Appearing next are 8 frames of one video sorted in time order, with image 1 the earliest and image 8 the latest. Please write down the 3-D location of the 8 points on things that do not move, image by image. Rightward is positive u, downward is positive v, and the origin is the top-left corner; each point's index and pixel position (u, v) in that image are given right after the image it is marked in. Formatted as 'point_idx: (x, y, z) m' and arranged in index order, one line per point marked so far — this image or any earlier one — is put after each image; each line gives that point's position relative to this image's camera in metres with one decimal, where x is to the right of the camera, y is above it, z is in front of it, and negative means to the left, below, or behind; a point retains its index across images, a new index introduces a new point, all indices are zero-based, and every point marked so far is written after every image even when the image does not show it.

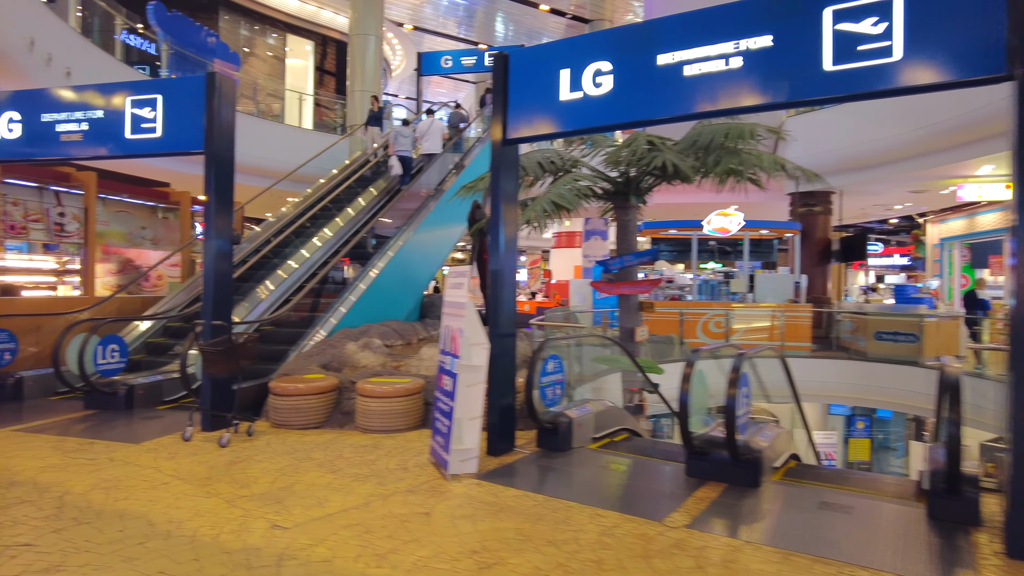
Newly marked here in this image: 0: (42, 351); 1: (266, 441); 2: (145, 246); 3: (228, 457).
0: (-4.8, -0.6, +6.8) m
1: (-1.8, -1.1, +4.9) m
2: (-4.8, +0.6, +8.8) m
3: (-1.9, -1.1, +4.4) m
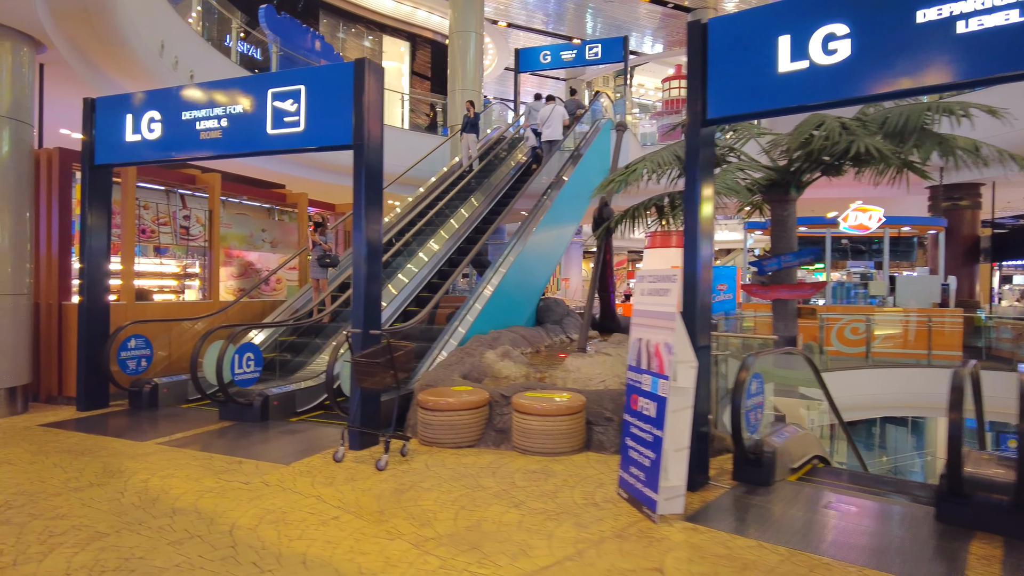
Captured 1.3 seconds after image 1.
0: (-3.4, -0.7, +6.6) m
1: (-0.6, -1.2, +4.4) m
2: (-3.2, +0.5, +8.7) m
3: (-0.7, -1.2, +4.0) m
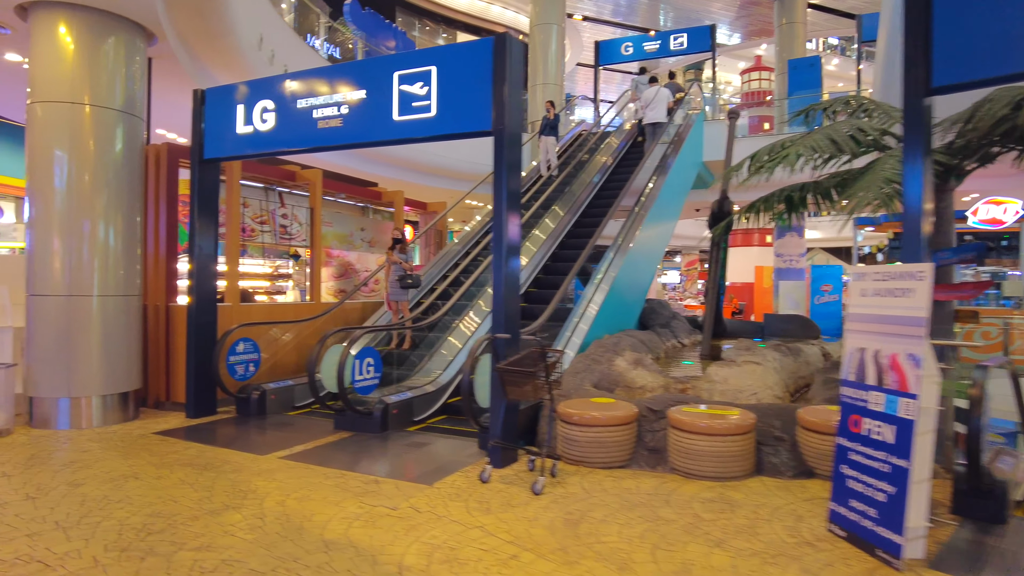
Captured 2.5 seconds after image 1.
0: (-2.2, -0.7, +6.3) m
1: (+0.4, -1.2, +3.9) m
2: (-1.9, +0.5, +8.3) m
3: (+0.2, -1.2, +3.4) m
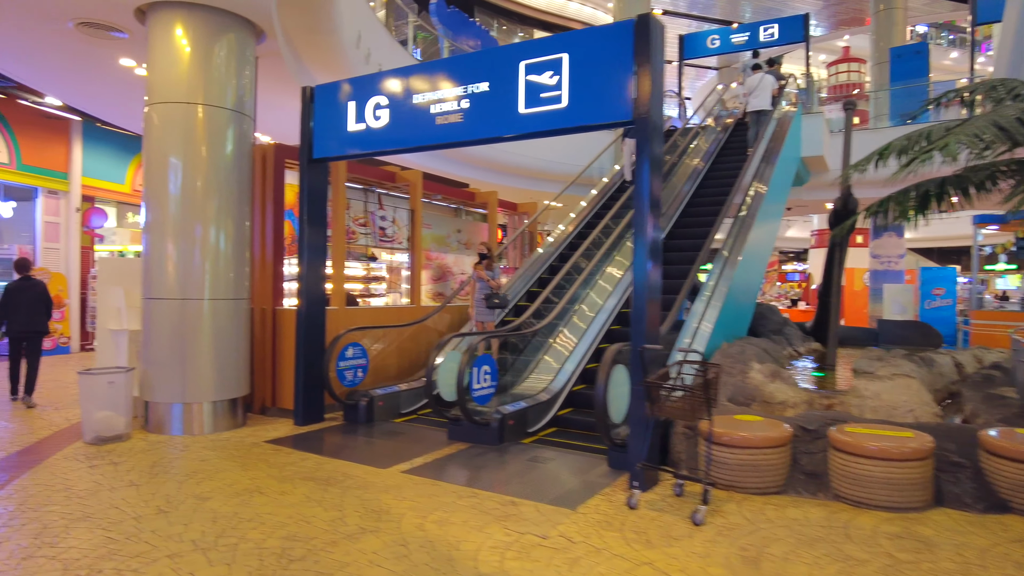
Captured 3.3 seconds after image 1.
0: (-1.2, -0.7, +6.1) m
1: (+1.2, -1.2, +3.5) m
2: (-0.7, +0.4, +8.1) m
3: (+1.0, -1.2, +3.1) m
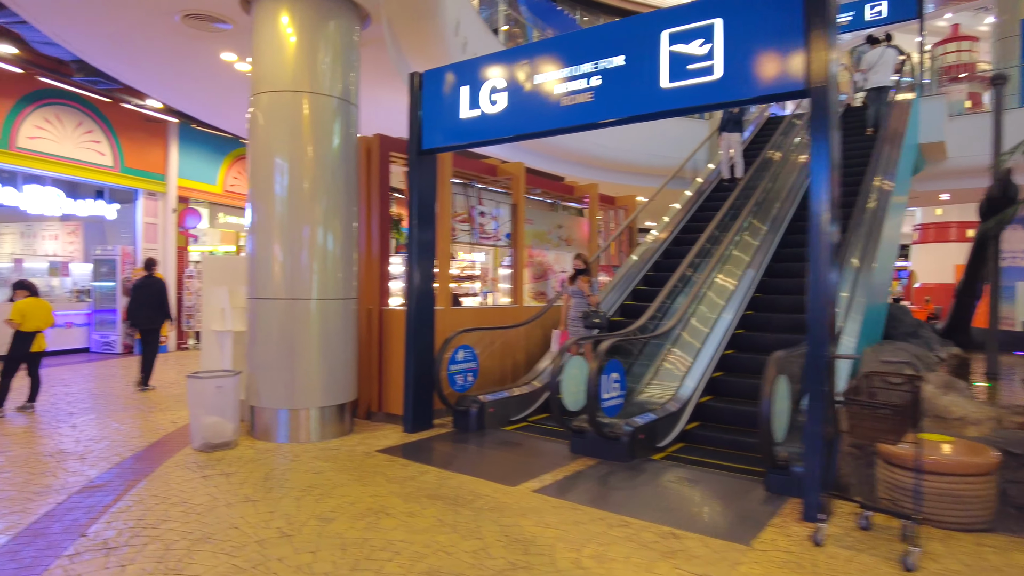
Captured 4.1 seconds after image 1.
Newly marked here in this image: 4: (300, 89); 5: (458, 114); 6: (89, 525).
0: (-0.2, -0.7, +5.7) m
1: (+1.9, -1.2, +2.9) m
2: (+0.5, +0.5, +7.7) m
3: (+1.7, -1.2, +2.5) m
4: (-1.5, +1.4, +4.8) m
5: (-0.4, +1.3, +5.0) m
6: (-2.0, -1.1, +3.1) m
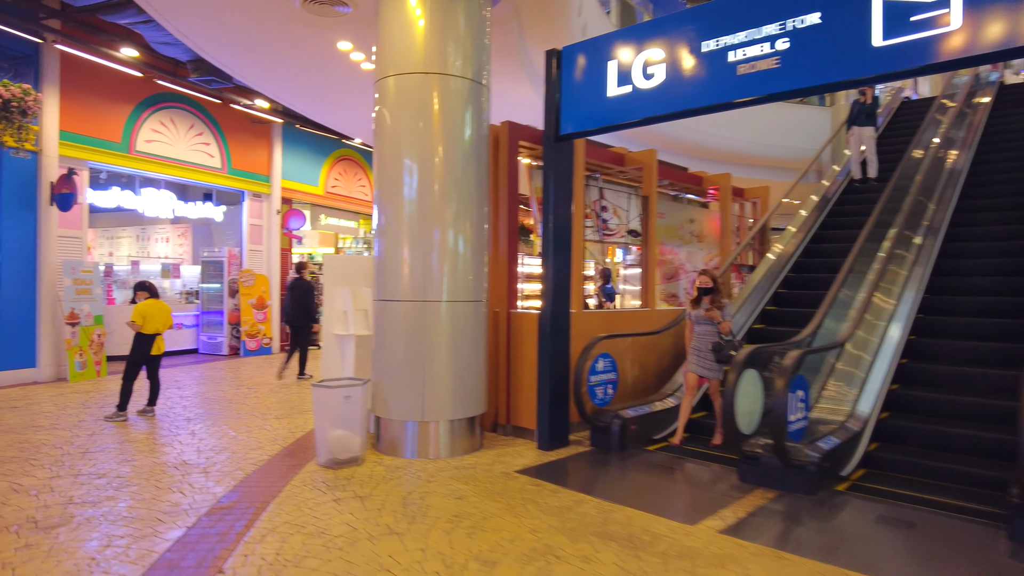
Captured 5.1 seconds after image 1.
0: (+0.9, -0.7, +5.1) m
1: (+2.7, -1.2, +2.1) m
2: (+1.8, +0.4, +7.0) m
3: (+2.4, -1.2, +1.7) m
4: (-0.5, +1.4, +4.4) m
5: (+0.6, +1.3, +4.5) m
6: (-1.2, -1.1, +2.7) m
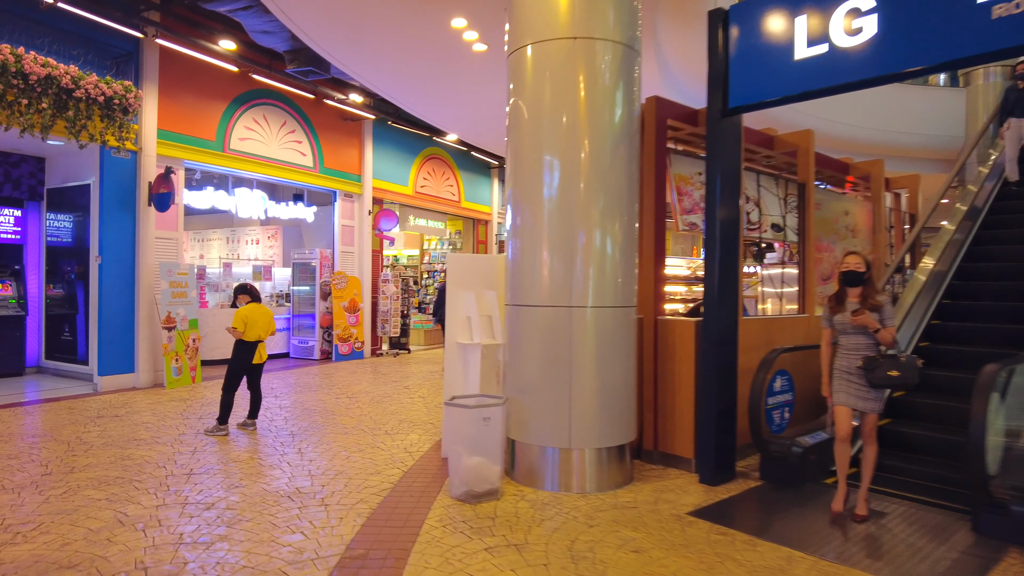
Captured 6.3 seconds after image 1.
0: (+1.9, -0.7, +4.3) m
1: (+3.3, -1.2, +1.1) m
2: (+3.0, +0.4, +6.1) m
3: (+3.0, -1.2, +0.8) m
4: (+0.4, +1.4, +3.7) m
5: (+1.5, +1.3, +3.7) m
6: (-0.4, -1.1, +2.2) m
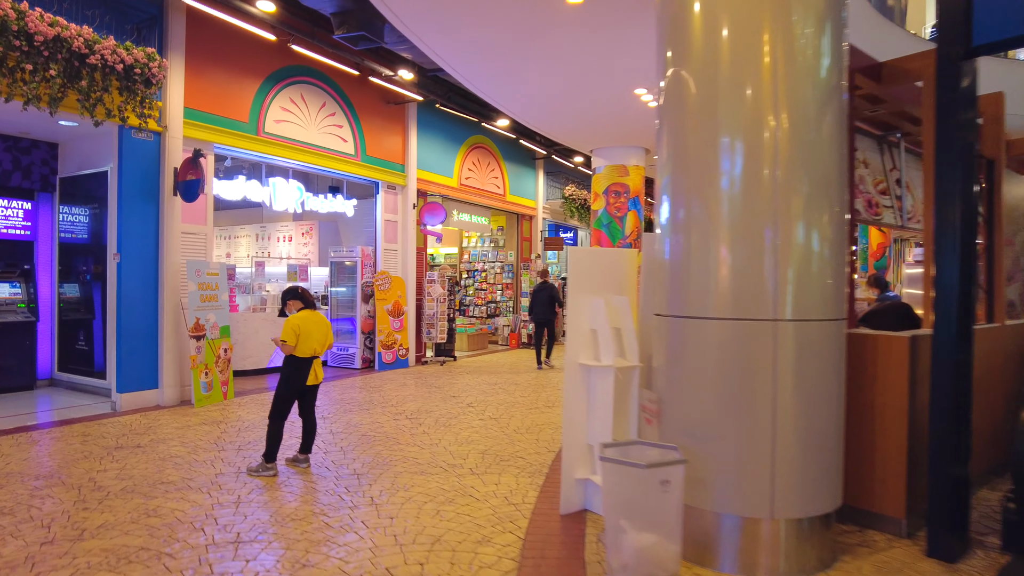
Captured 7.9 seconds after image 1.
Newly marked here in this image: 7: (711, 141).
0: (+2.6, -0.8, +3.3) m
1: (+4.0, -1.2, 0.0) m
2: (+3.7, +0.4, +5.0) m
3: (+3.6, -1.2, -0.3) m
4: (+1.0, +1.4, +2.7) m
5: (+2.2, +1.3, +2.7) m
6: (+0.2, -1.1, +1.1) m
7: (+0.8, +0.8, +2.8) m
